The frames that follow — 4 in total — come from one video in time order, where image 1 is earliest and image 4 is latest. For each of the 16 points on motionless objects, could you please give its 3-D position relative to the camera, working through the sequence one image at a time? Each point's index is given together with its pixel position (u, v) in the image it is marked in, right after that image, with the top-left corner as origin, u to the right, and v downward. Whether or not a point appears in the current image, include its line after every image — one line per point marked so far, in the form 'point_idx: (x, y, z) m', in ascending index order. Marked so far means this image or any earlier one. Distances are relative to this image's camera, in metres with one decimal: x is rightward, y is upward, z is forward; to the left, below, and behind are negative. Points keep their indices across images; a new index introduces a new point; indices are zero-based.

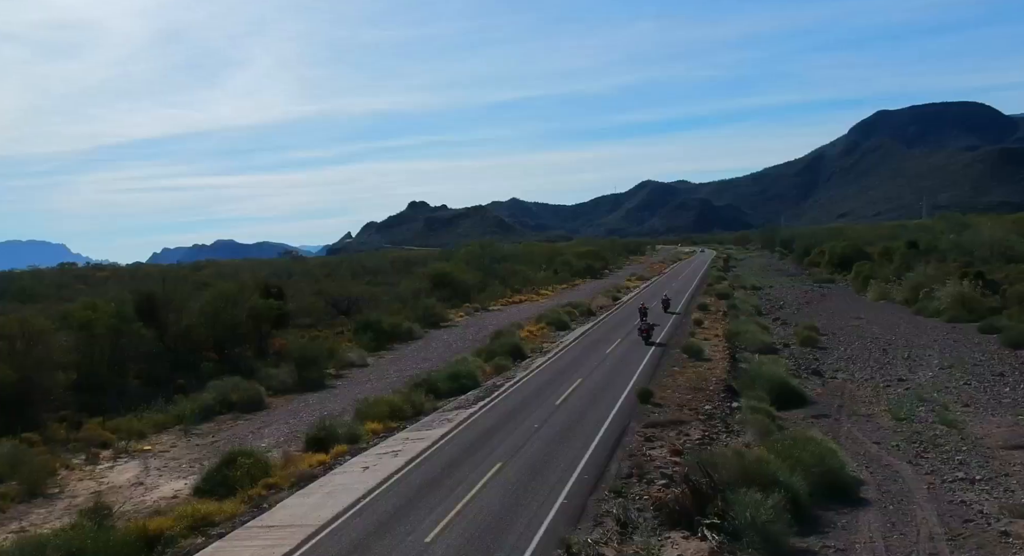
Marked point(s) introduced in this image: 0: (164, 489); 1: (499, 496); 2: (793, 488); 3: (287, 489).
0: (-8.4, -5.1, +19.0) m
1: (-0.3, -4.5, +16.2) m
2: (+5.4, -4.1, +15.1) m
3: (-5.0, -4.7, +17.5) m
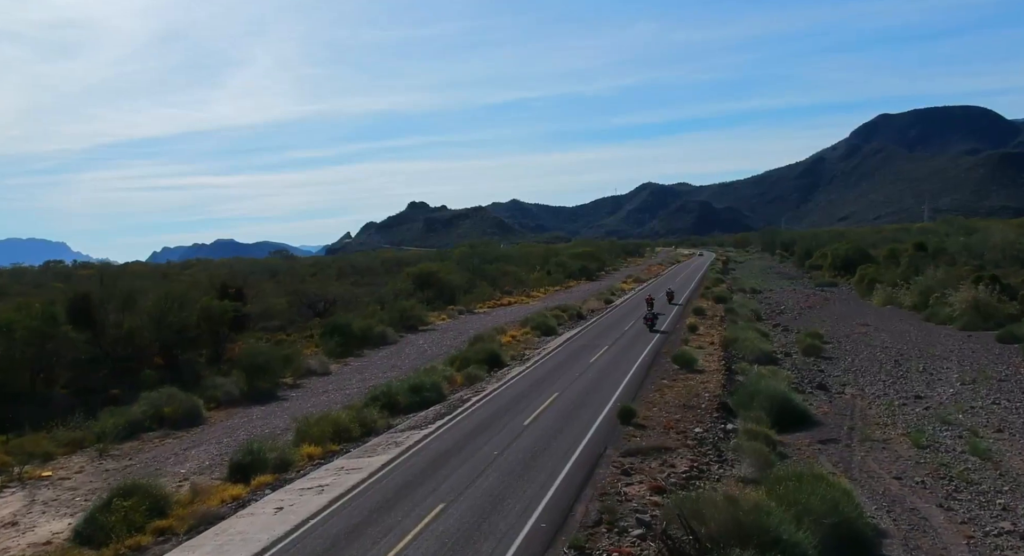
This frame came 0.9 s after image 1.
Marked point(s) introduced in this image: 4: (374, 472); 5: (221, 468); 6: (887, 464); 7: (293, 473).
0: (-9.5, -5.1, +15.7) m
1: (-1.3, -4.5, +12.9) m
2: (+4.4, -4.1, +11.9) m
3: (-6.1, -4.7, +14.3) m
4: (-3.1, -4.4, +17.8) m
5: (-7.4, -4.8, +19.8) m
6: (+8.6, -4.3, +18.1) m
7: (-5.2, -4.6, +18.7) m
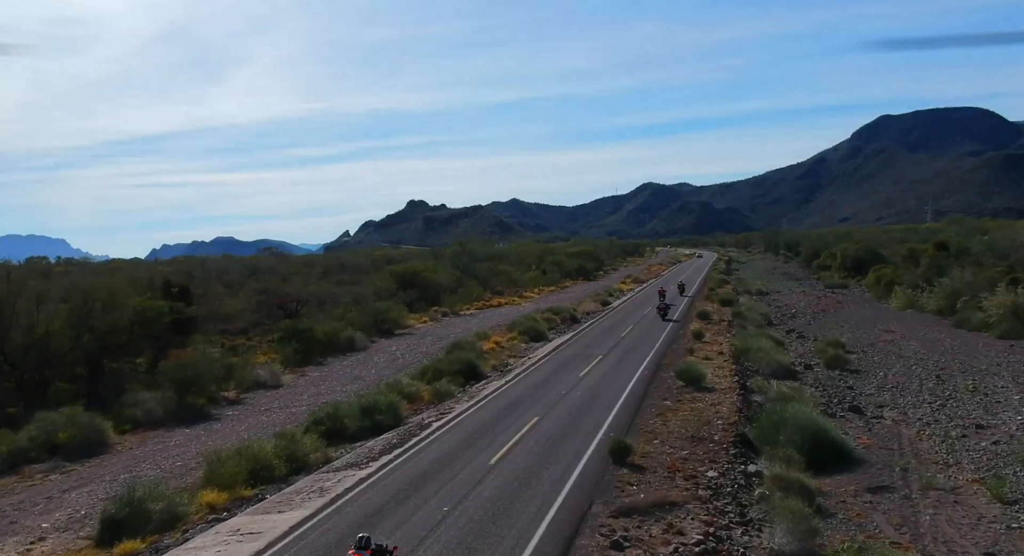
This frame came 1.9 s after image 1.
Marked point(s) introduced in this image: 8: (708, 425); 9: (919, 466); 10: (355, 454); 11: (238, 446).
0: (-10.3, -5.0, +11.2) m
1: (-2.1, -4.5, +8.3) m
2: (+3.6, -4.1, +7.3) m
3: (-6.9, -4.7, +9.7) m
4: (-3.9, -4.4, +13.2) m
5: (-8.2, -4.8, +15.2) m
6: (+7.8, -4.3, +13.5) m
7: (-6.1, -4.6, +14.2) m
8: (+5.0, -3.7, +19.8) m
9: (+9.1, -4.2, +17.5) m
10: (-3.8, -4.3, +19.1) m
11: (-6.8, -4.2, +19.6) m
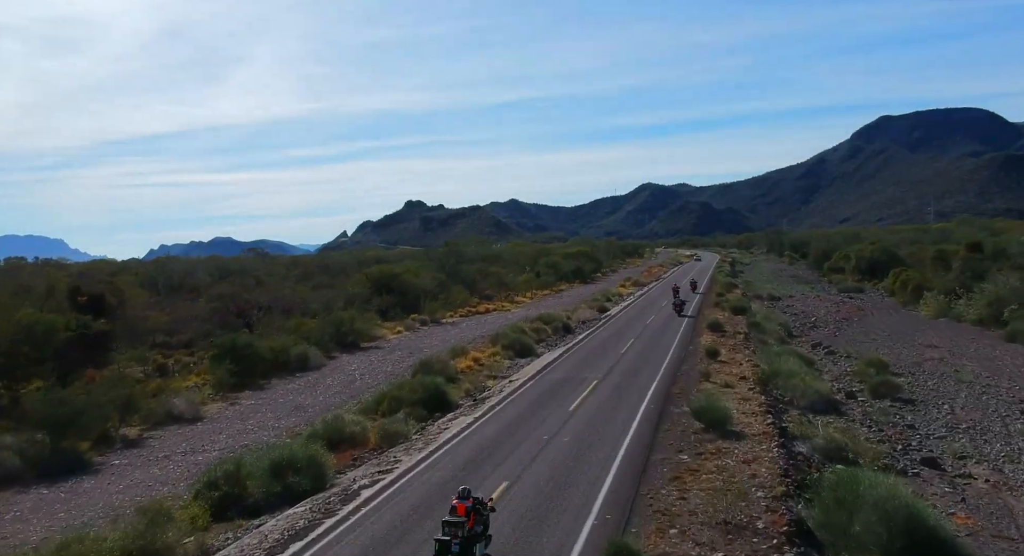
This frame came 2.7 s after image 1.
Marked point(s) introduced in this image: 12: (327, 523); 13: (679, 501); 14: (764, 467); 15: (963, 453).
0: (-11.1, -5.3, +5.4) m
1: (-2.9, -4.7, +2.6) m
2: (+2.8, -4.4, +1.5) m
3: (-7.7, -4.9, +3.9) m
4: (-4.7, -4.6, +7.4) m
5: (-9.0, -5.0, +9.5) m
6: (+7.1, -4.6, +7.7) m
7: (-6.8, -4.8, +8.4) m
8: (+4.2, -4.0, +14.1) m
9: (+8.3, -4.5, +11.7) m
10: (-4.6, -4.5, +13.3) m
11: (-7.6, -4.4, +13.9) m
12: (-3.3, -4.4, +14.1) m
13: (+3.0, -4.0, +14.2) m
14: (+5.2, -3.8, +16.0) m
15: (+10.8, -4.2, +18.7) m
